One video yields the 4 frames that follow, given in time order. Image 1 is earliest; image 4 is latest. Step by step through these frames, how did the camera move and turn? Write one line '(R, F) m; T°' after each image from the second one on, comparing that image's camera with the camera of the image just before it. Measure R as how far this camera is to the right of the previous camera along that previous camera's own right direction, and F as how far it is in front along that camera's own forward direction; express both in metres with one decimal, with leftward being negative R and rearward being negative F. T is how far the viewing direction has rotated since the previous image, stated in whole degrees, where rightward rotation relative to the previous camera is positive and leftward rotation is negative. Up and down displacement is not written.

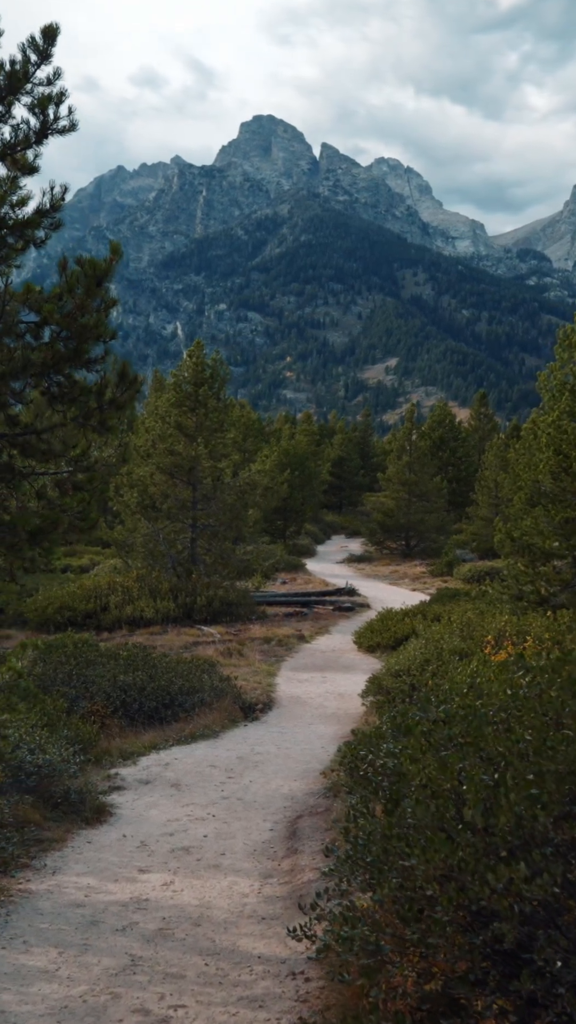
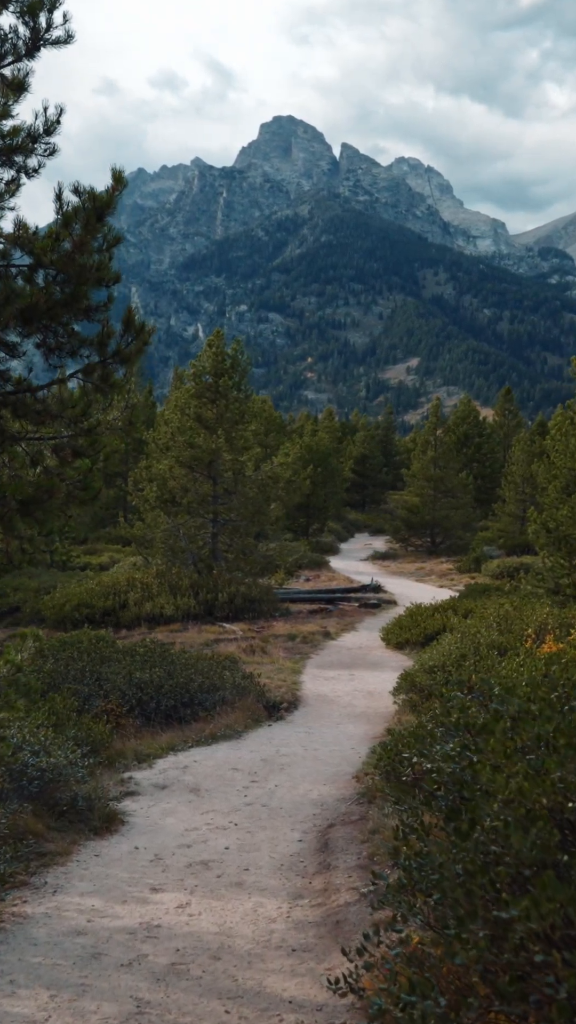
(-0.1, +0.9) m; -1°
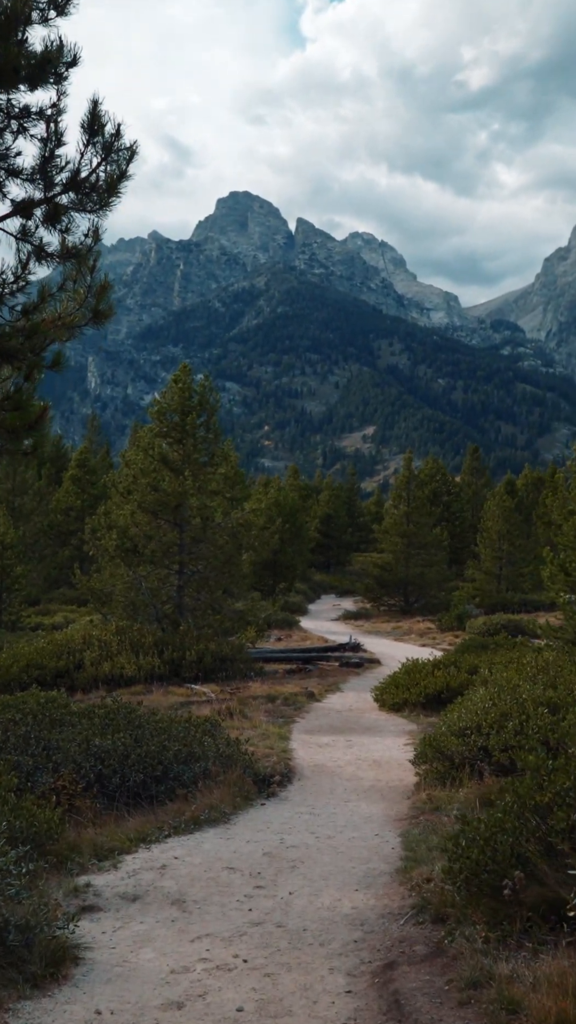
(-0.5, +2.6) m; +3°
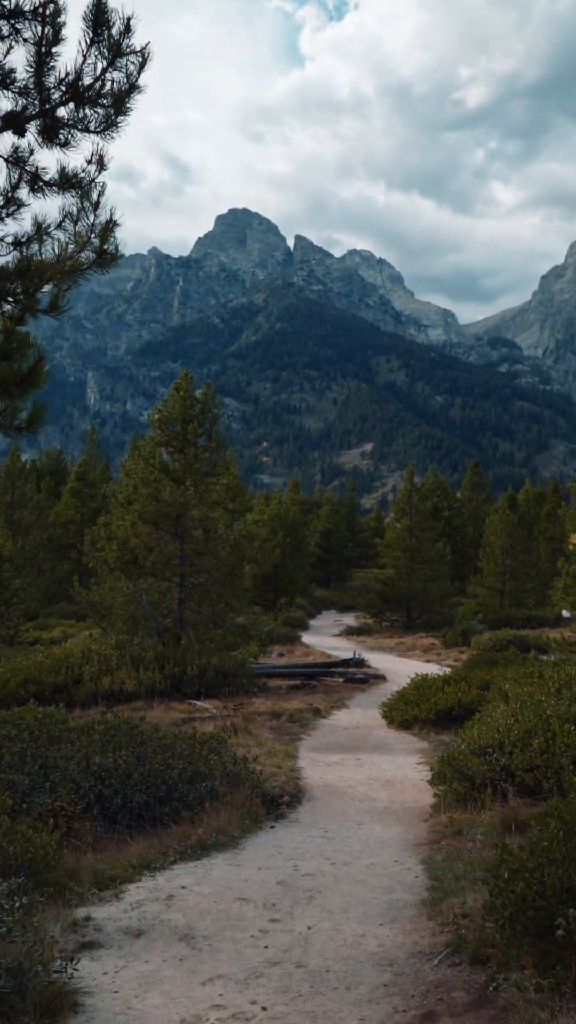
(-0.2, +0.6) m; 0°
